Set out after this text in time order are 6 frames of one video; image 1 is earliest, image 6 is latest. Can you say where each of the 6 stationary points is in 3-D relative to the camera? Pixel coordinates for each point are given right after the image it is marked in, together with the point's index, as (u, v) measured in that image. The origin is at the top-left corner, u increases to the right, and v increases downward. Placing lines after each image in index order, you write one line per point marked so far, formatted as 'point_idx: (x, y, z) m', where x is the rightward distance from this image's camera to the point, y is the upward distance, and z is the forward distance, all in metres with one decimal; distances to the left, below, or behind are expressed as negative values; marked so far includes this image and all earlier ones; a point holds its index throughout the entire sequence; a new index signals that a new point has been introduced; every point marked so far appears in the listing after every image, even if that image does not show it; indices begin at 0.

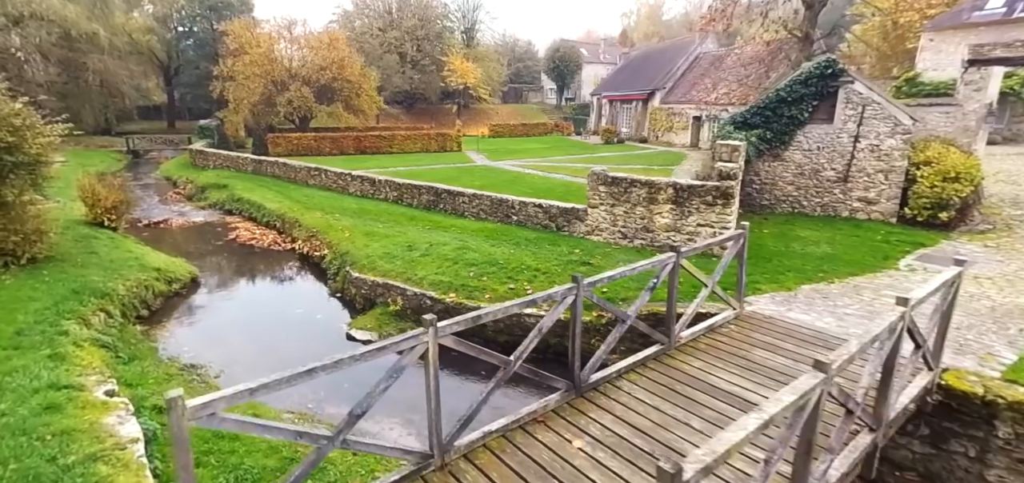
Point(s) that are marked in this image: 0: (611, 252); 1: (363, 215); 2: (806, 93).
0: (+2.0, -0.2, +10.6) m
1: (-4.4, +0.7, +16.1) m
2: (+7.1, +3.6, +12.8) m
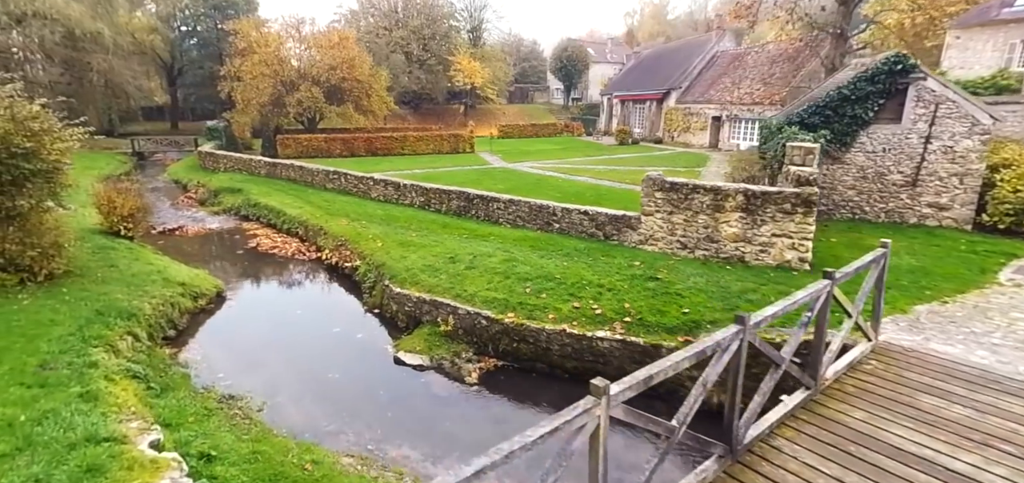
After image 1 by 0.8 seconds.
0: (+3.0, -0.4, +9.8) m
1: (-3.4, +0.5, +15.2) m
2: (+8.1, +3.4, +11.9) m
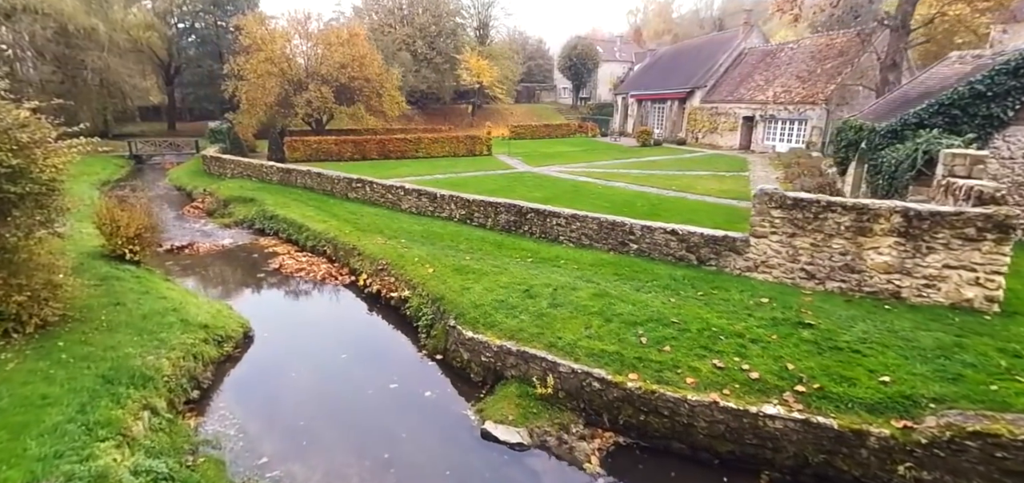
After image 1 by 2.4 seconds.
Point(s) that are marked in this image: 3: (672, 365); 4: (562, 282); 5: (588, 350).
0: (+4.5, -0.9, +7.9) m
1: (-1.9, 0.0, +13.4) m
2: (+9.6, +3.0, +10.1) m
3: (+2.0, -1.6, +6.7) m
4: (+0.9, -0.7, +9.6) m
5: (+1.0, -1.5, +7.3) m
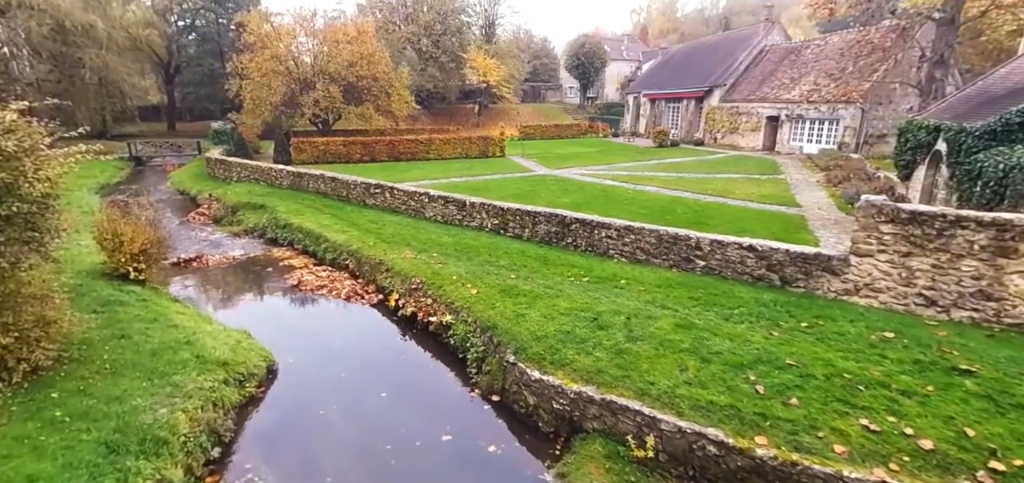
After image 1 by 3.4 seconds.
0: (+5.5, -1.2, +6.7) m
1: (-0.9, -0.3, +12.1) m
2: (+10.6, +2.7, +8.9) m
3: (+3.0, -1.9, +5.4) m
4: (+1.9, -1.0, +8.3) m
5: (+2.0, -1.8, +6.0) m
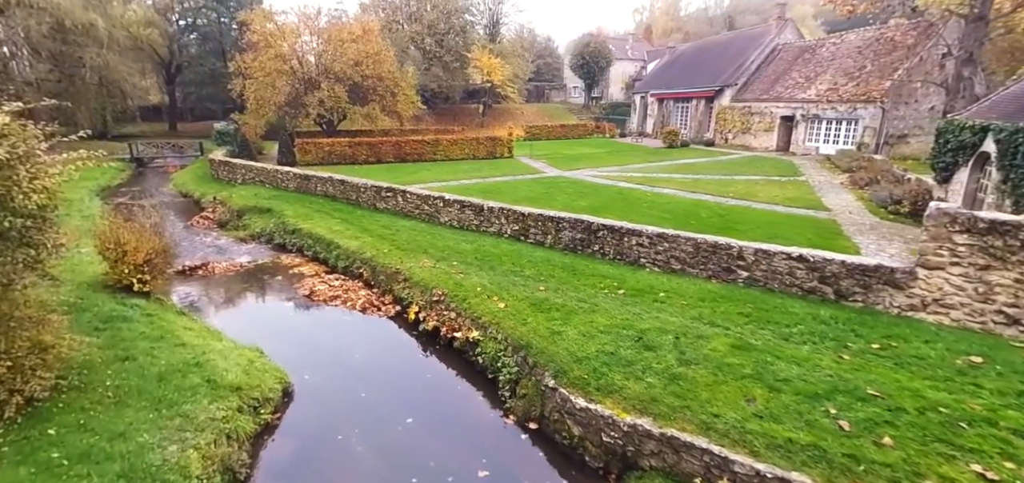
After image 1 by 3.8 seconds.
0: (+6.0, -1.4, +6.0) m
1: (-0.4, -0.5, +11.5) m
2: (+11.1, +2.5, +8.2) m
3: (+3.5, -2.0, +4.7) m
4: (+2.4, -1.2, +7.7) m
5: (+2.6, -2.0, +5.4) m
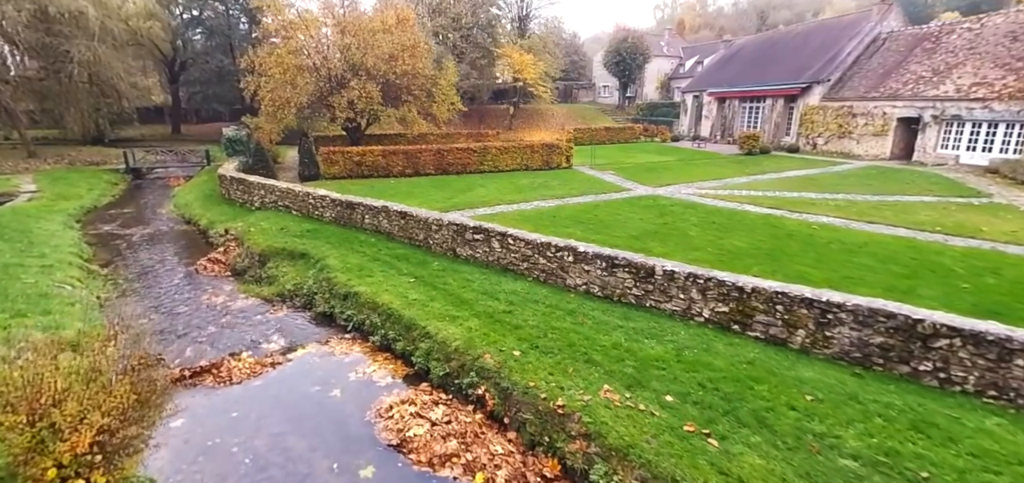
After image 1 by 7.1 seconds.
0: (+9.2, -2.8, +0.5) m
1: (+2.9, -1.9, +6.0) m
2: (+14.3, +1.1, +2.6) m
3: (+6.7, -3.5, -0.8) m
4: (+5.6, -2.6, +2.2) m
5: (+5.8, -3.4, -0.1) m
